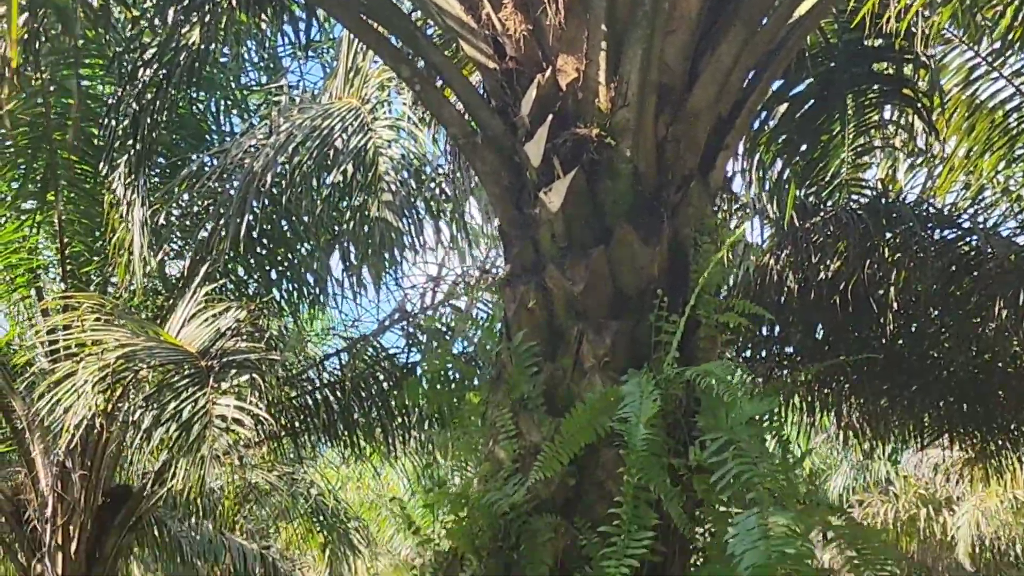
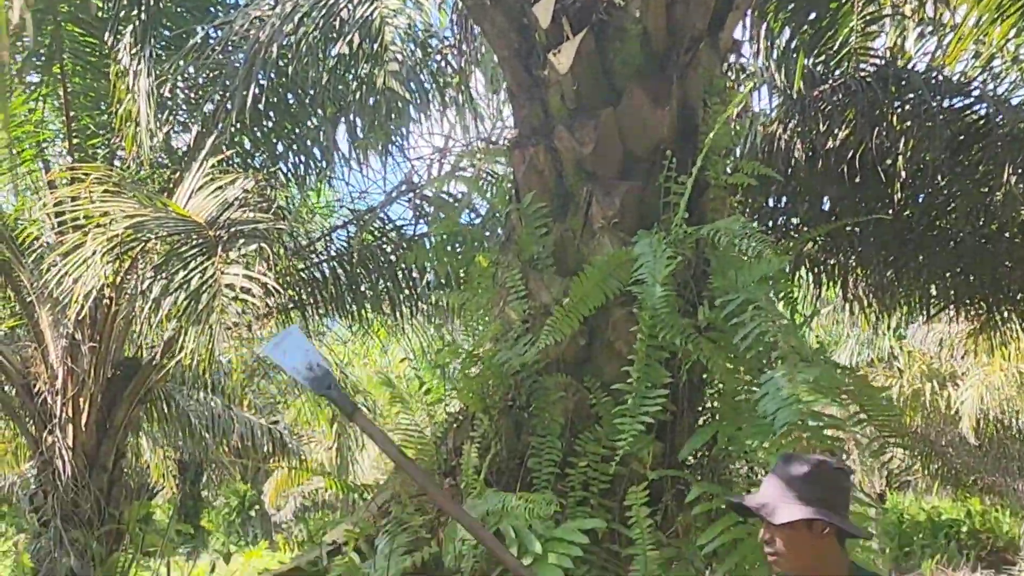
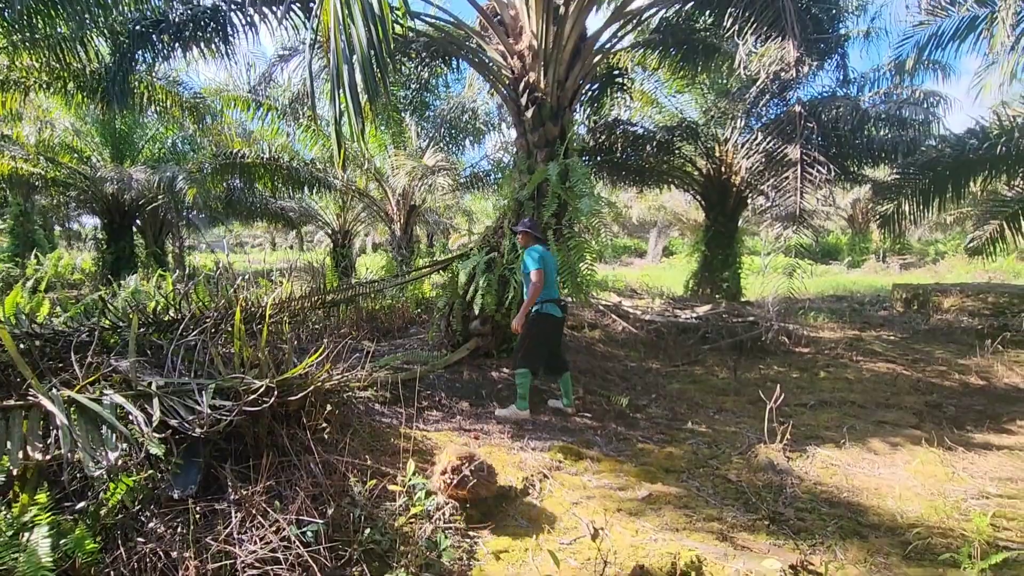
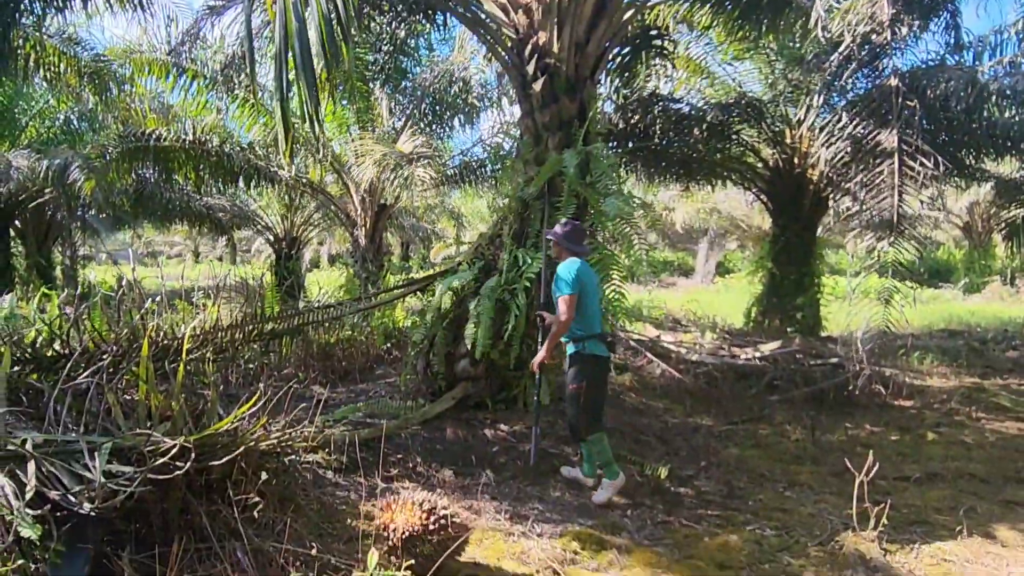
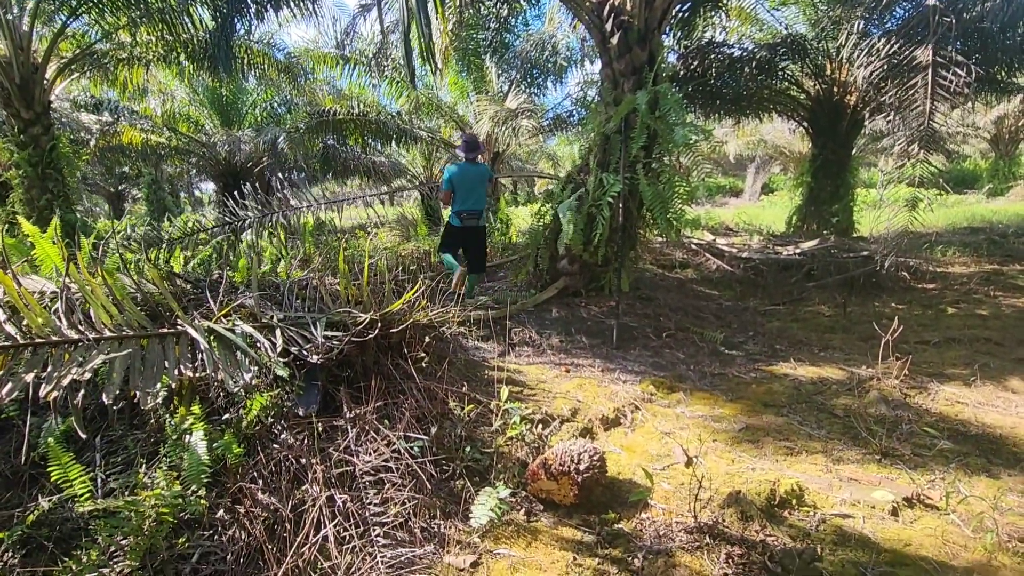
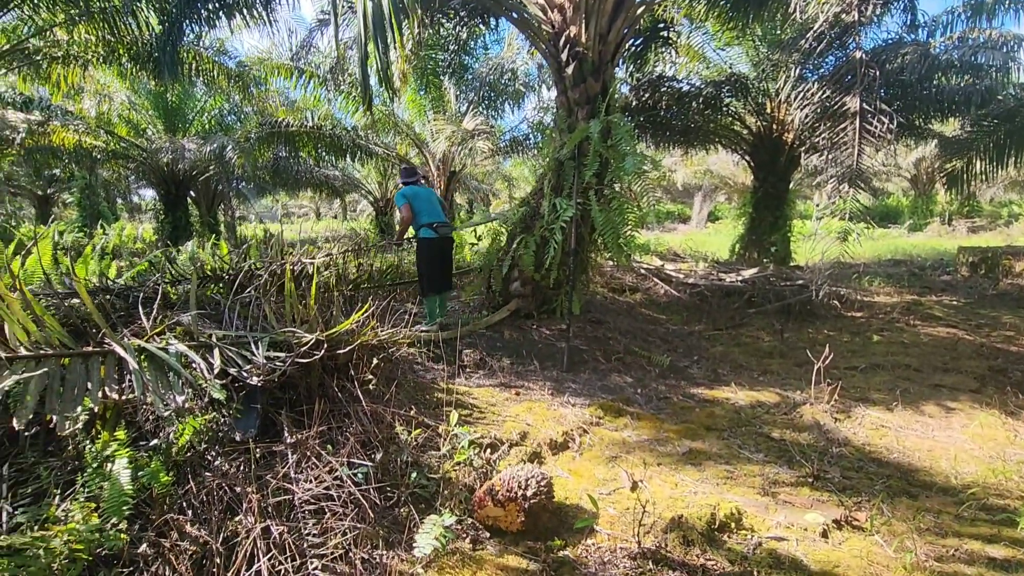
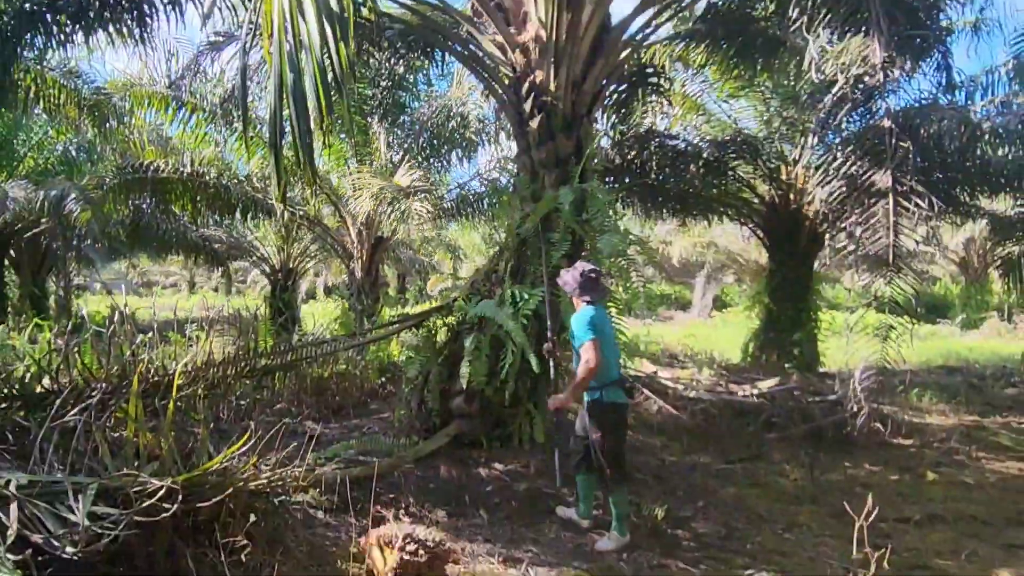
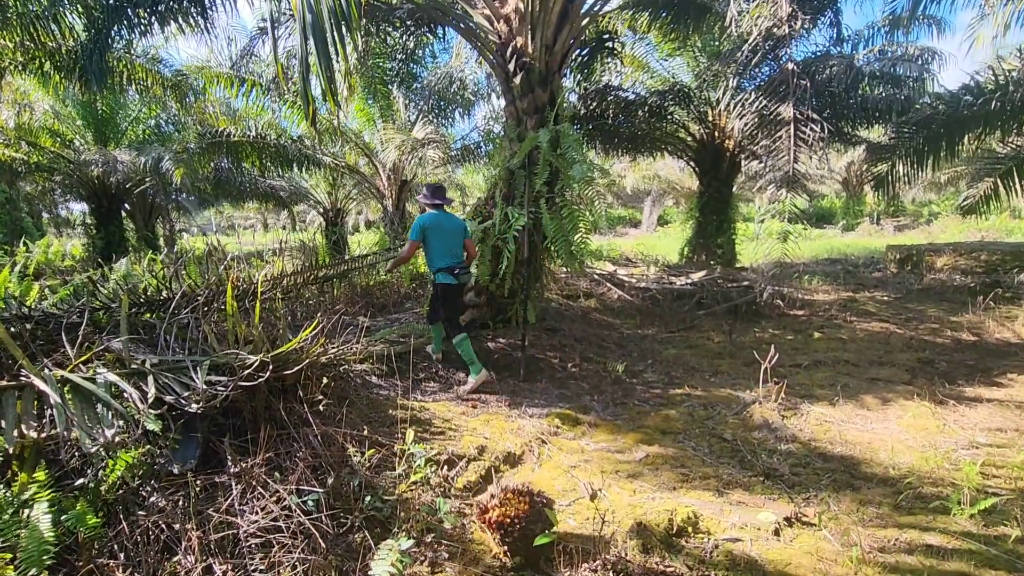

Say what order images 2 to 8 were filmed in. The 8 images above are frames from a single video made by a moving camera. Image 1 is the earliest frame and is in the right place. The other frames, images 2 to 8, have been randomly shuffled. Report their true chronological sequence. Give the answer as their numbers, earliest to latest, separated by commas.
2, 7, 4, 3, 8, 6, 5
